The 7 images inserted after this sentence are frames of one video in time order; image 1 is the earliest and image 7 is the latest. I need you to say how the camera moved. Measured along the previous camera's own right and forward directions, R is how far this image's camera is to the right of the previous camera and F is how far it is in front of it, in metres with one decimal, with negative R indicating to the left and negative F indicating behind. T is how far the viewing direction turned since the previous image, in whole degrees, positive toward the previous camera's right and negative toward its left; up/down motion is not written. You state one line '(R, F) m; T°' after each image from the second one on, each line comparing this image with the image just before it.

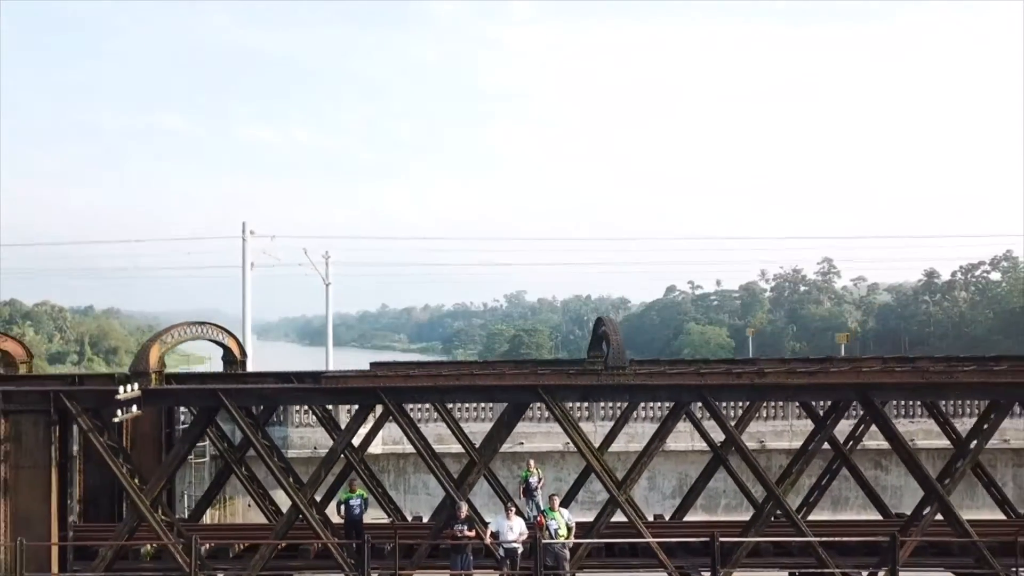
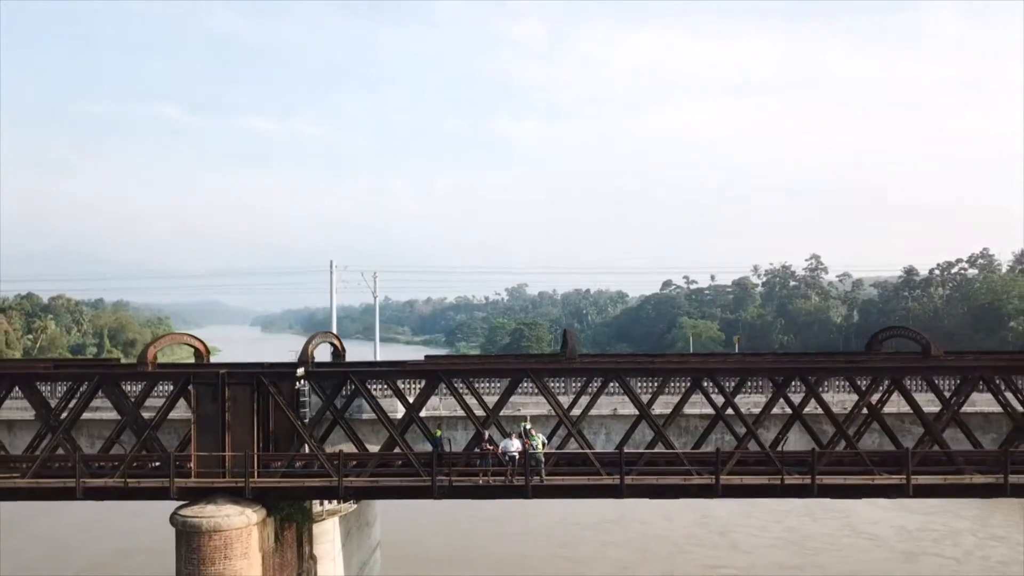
(0.0, -4.4) m; 0°
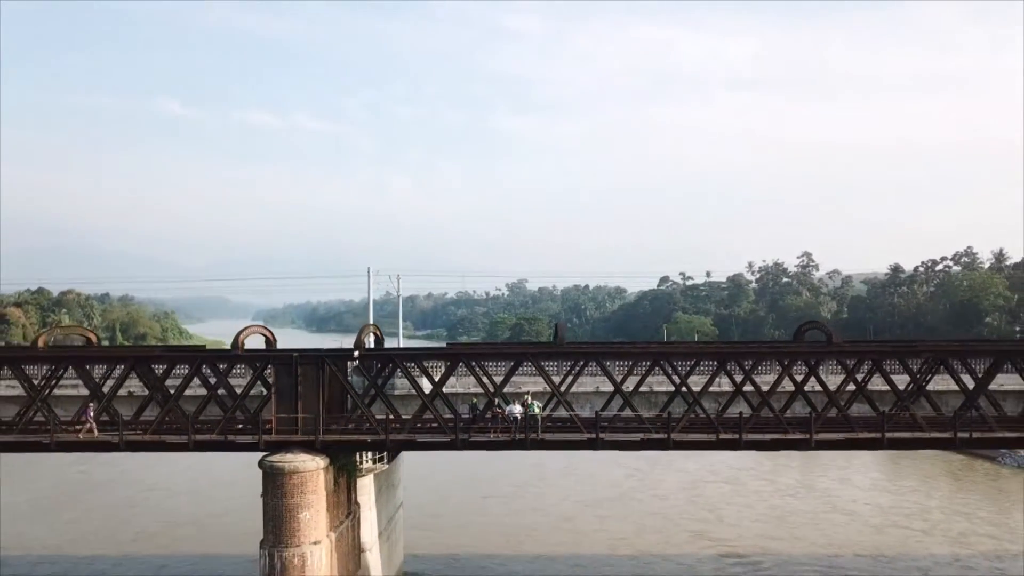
(-0.1, -3.2) m; 0°
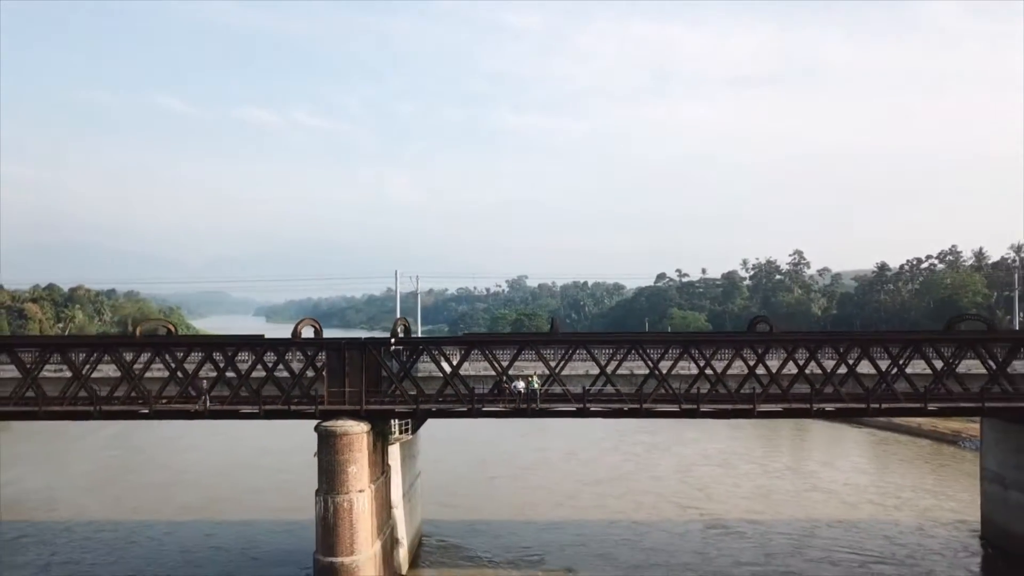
(-0.1, -3.2) m; 0°
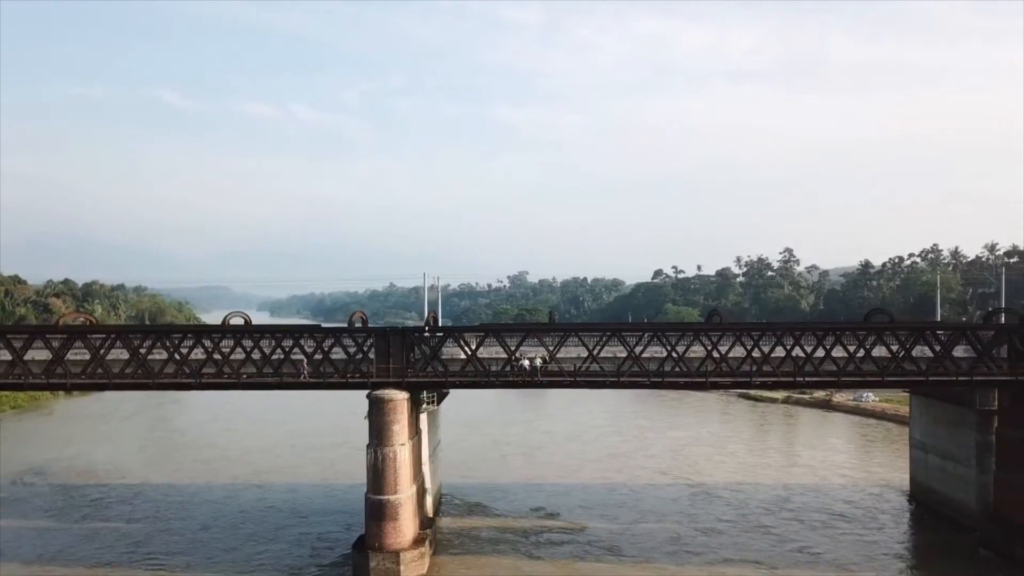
(-0.2, -4.6) m; 0°
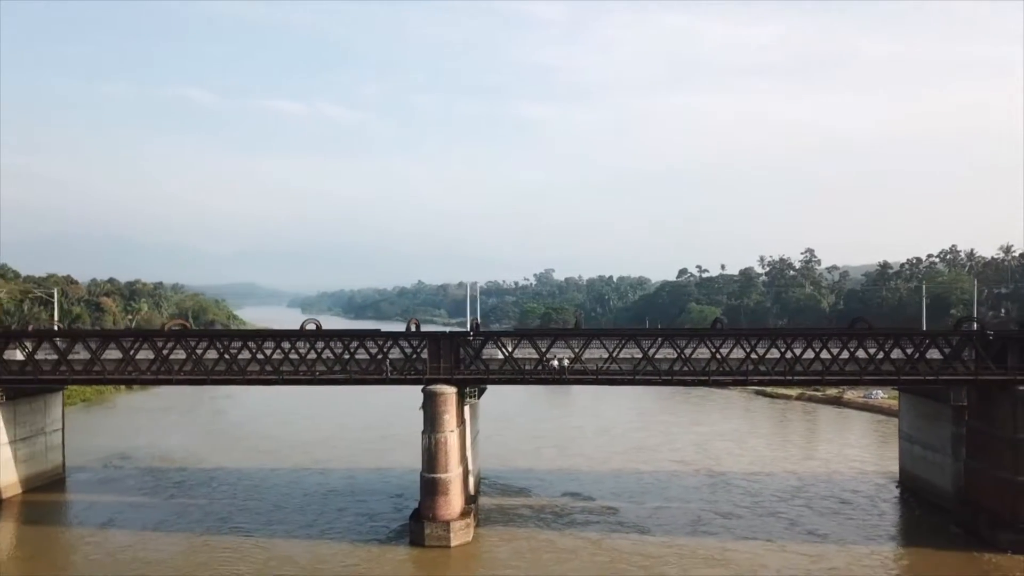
(-0.2, -3.8) m; -2°
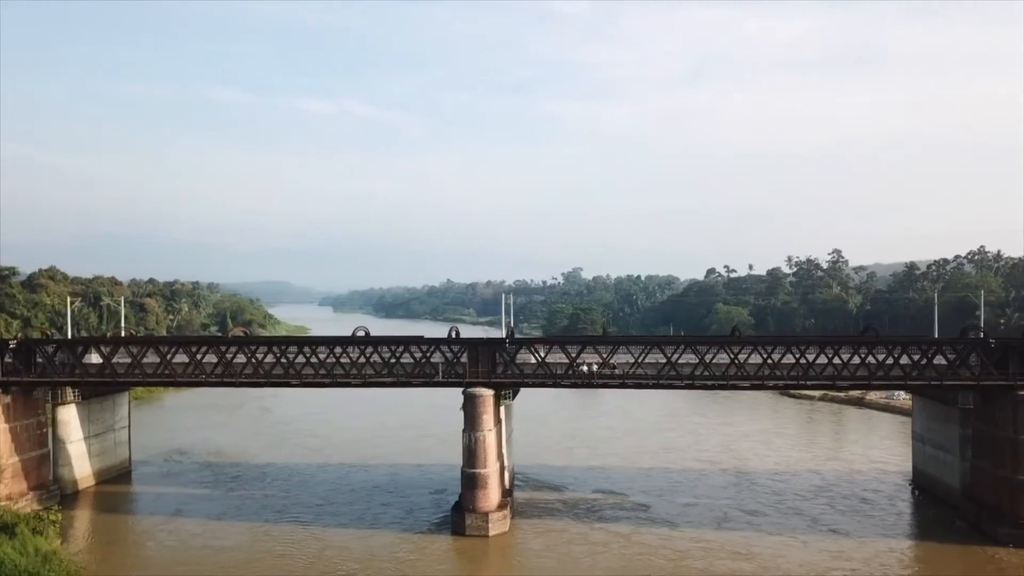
(-0.2, -2.2) m; -2°
